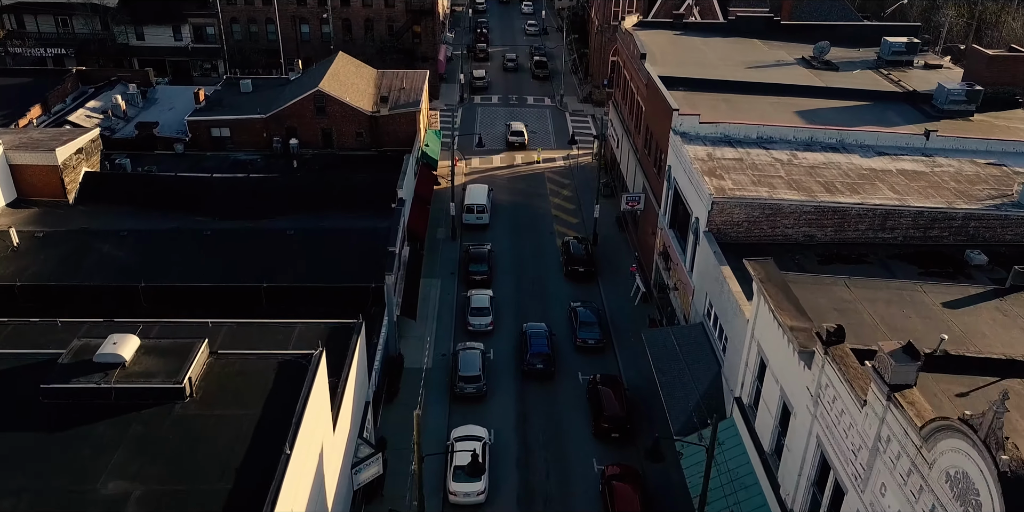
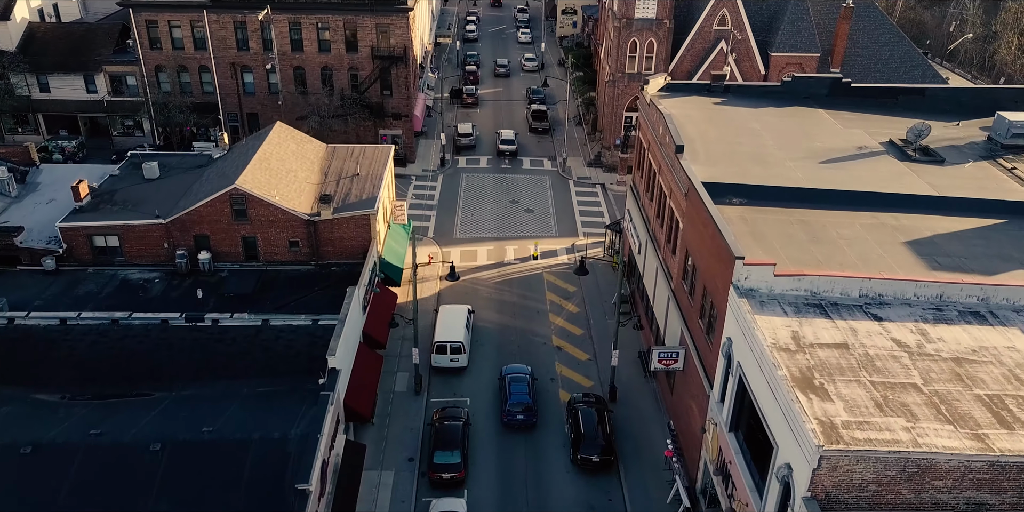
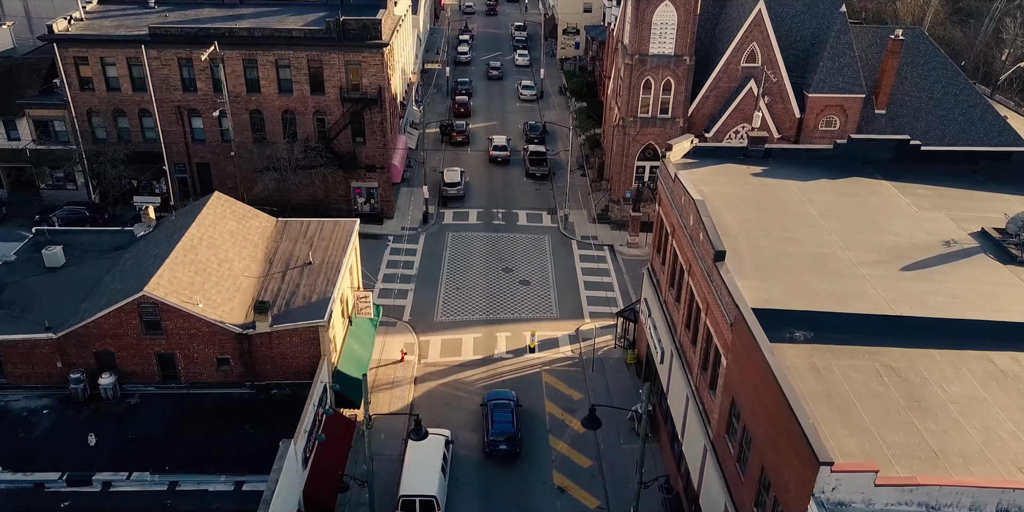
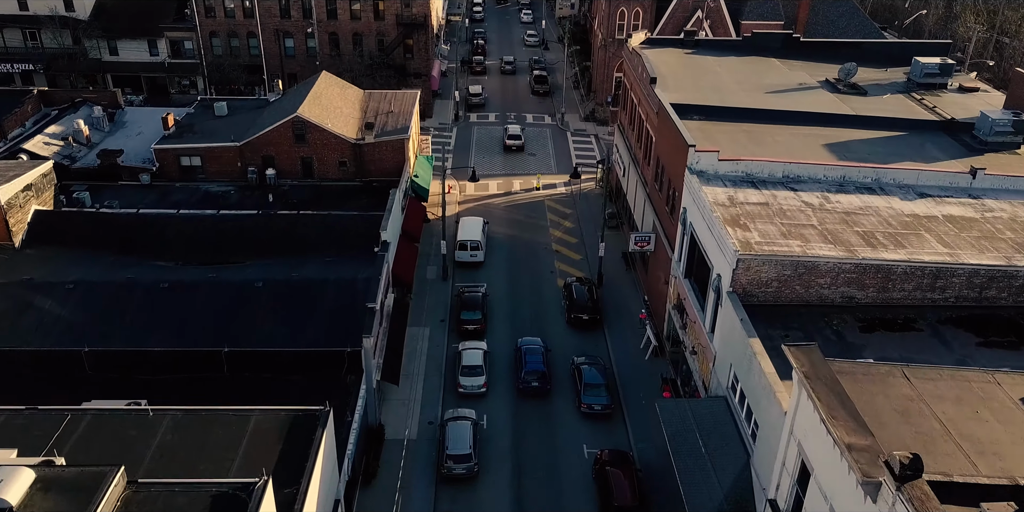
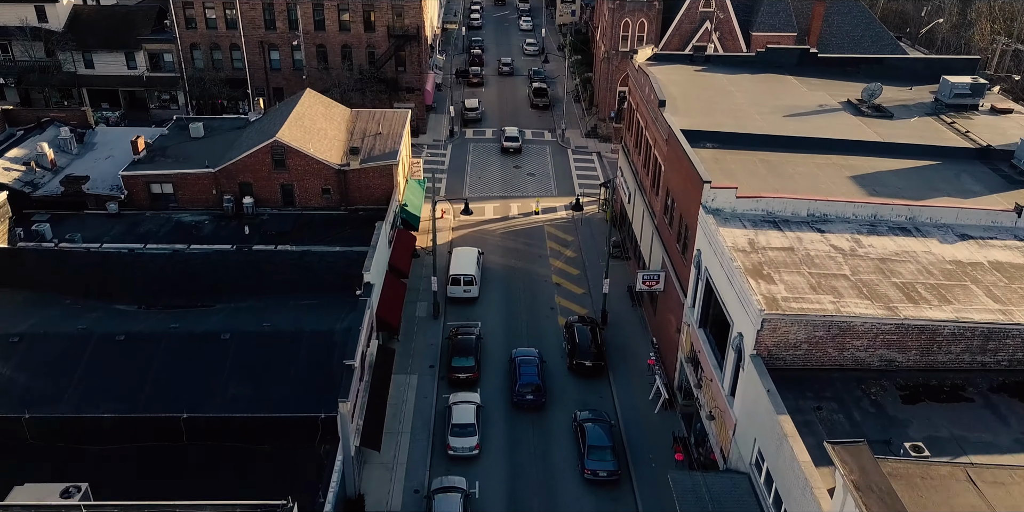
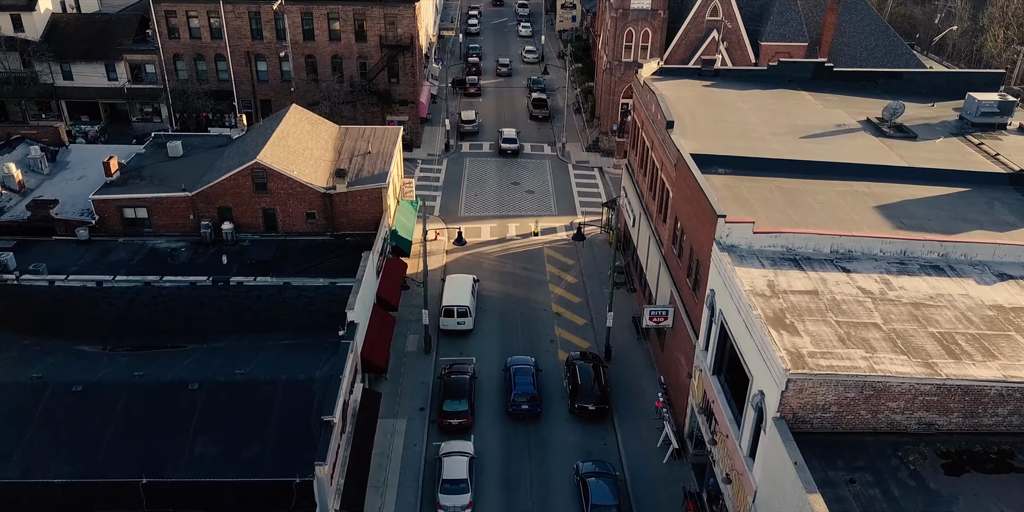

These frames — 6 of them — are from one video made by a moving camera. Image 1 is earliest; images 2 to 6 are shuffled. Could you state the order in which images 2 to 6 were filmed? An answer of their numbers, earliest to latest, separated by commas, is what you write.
4, 5, 6, 2, 3
